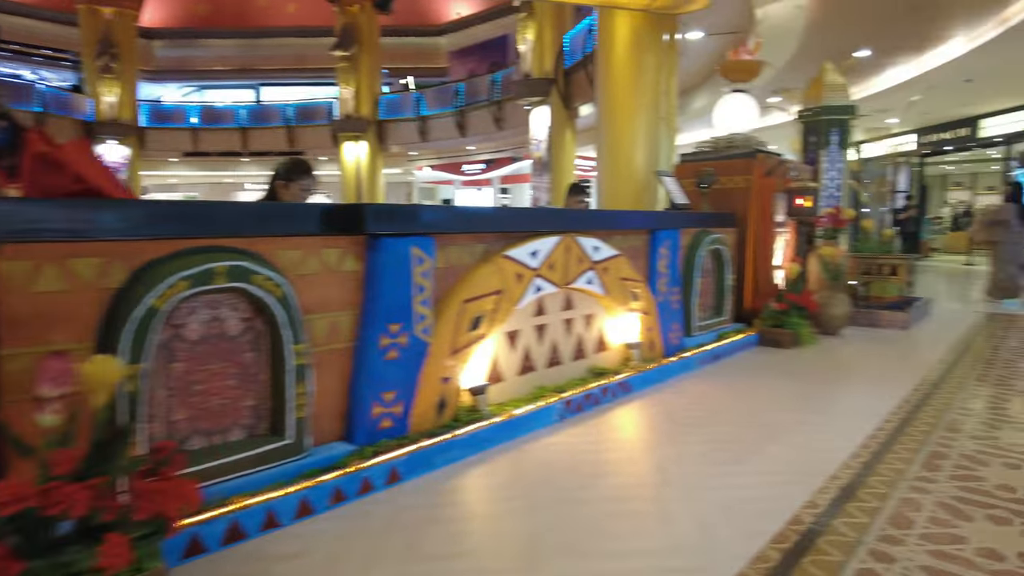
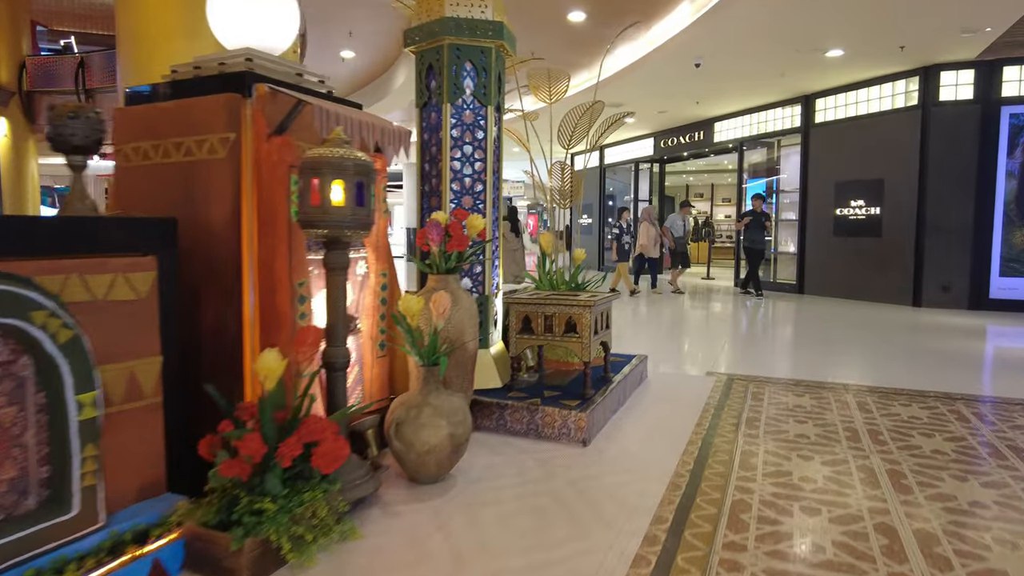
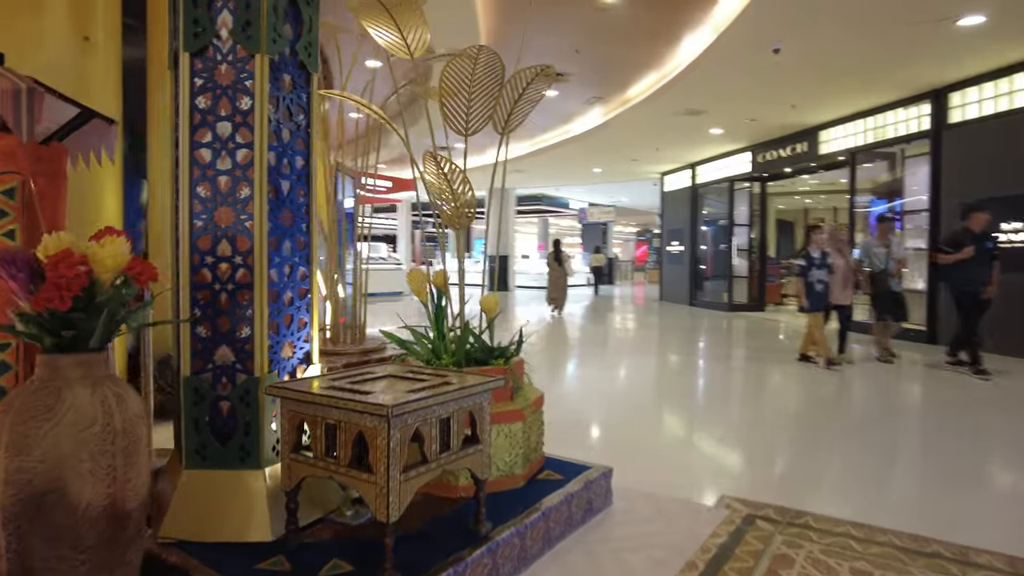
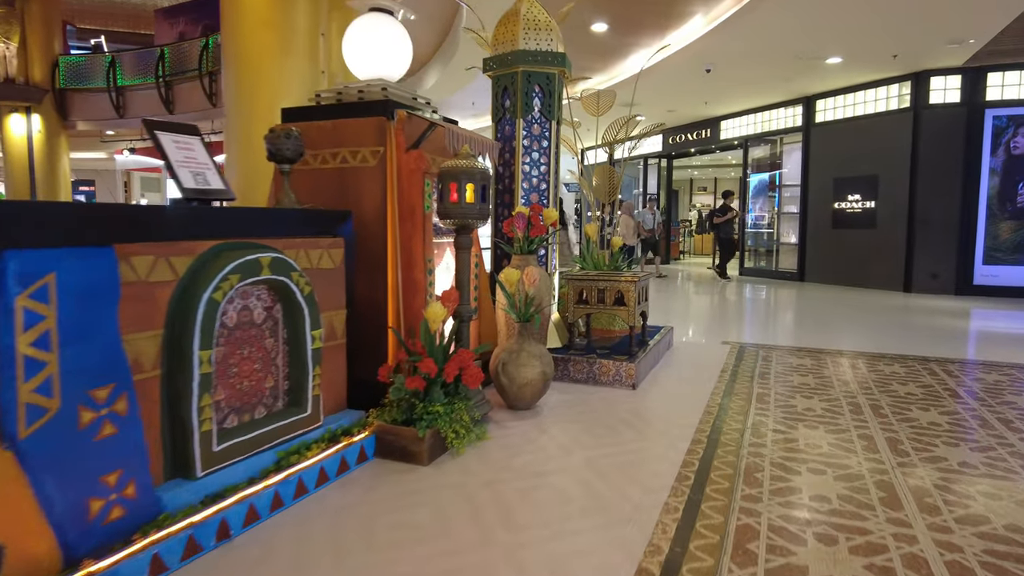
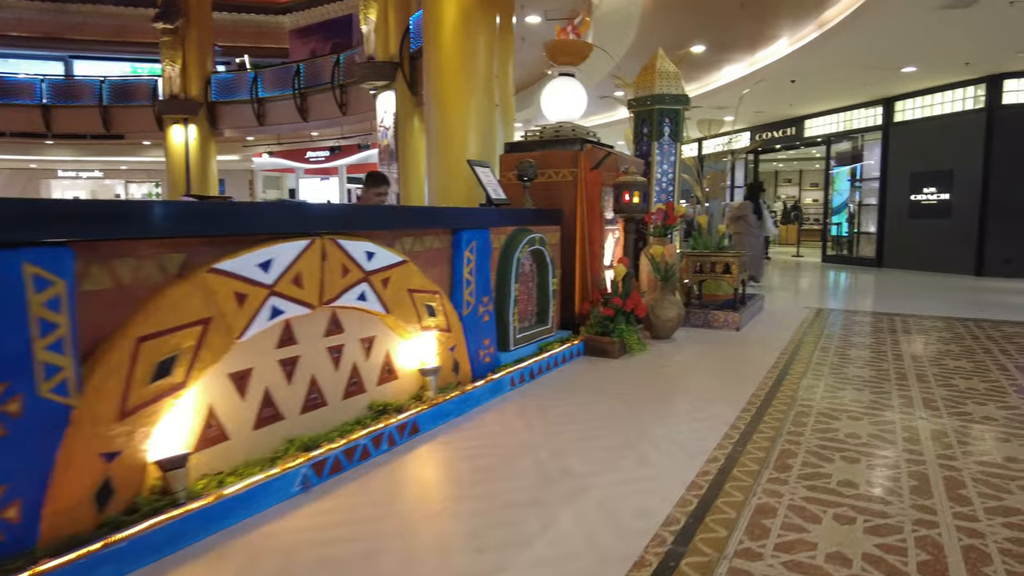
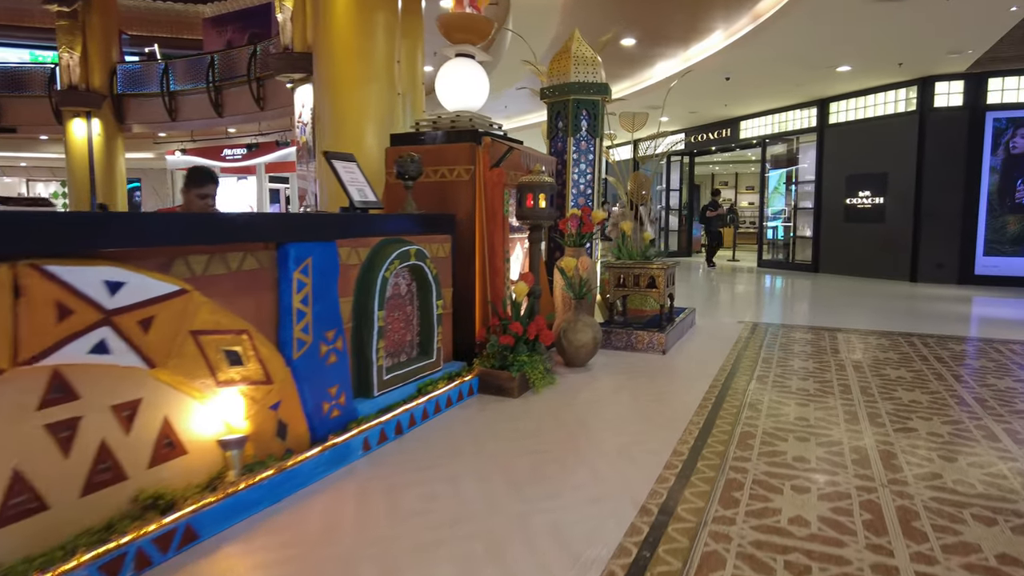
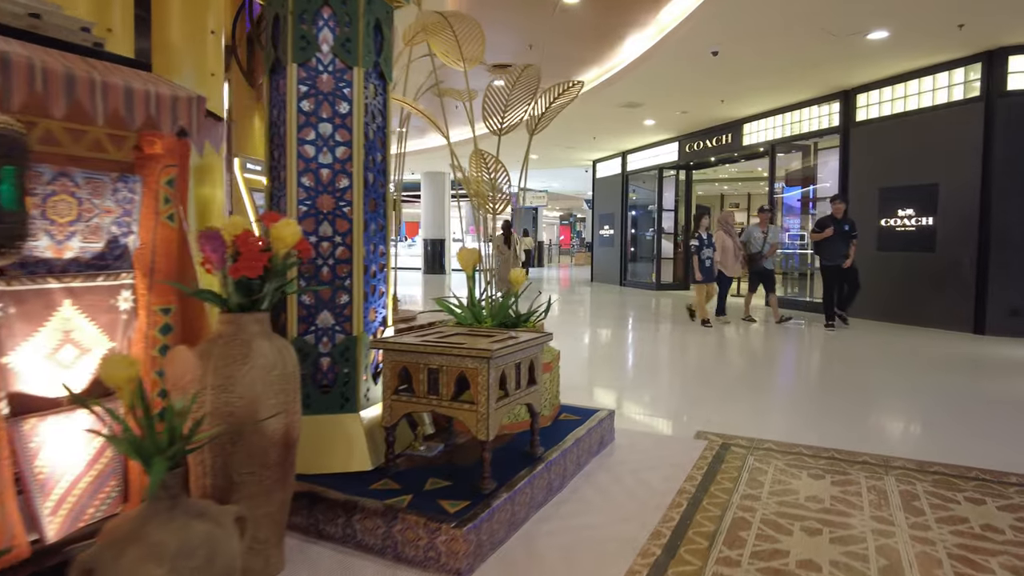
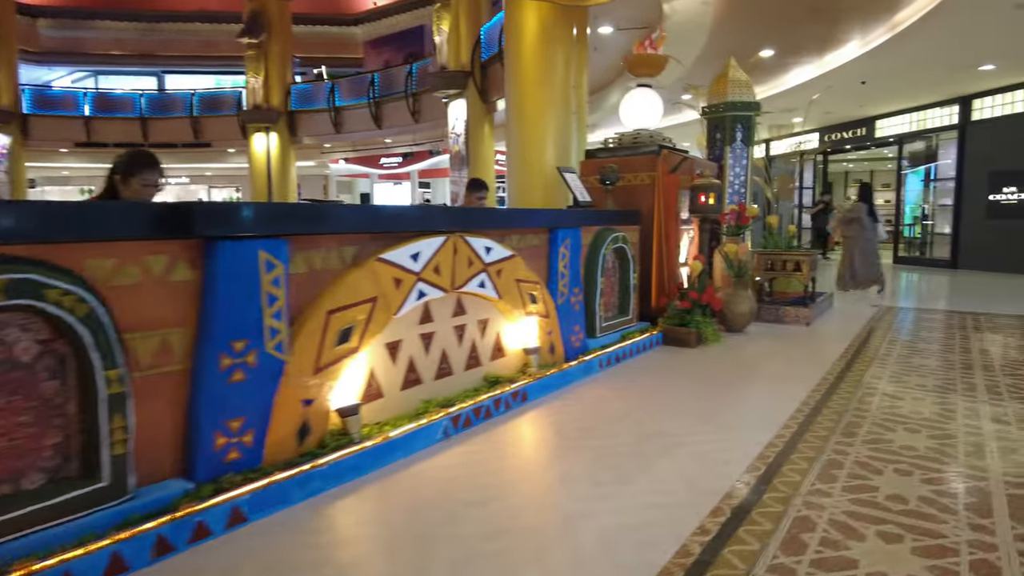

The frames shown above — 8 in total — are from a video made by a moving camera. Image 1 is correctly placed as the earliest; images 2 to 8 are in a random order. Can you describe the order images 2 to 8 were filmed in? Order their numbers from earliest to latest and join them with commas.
8, 5, 6, 4, 2, 7, 3
